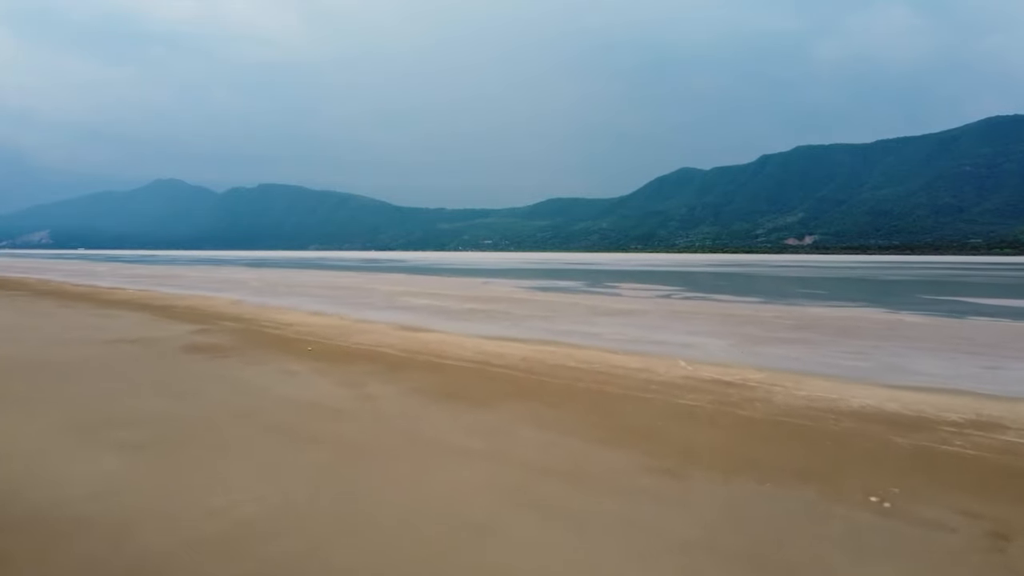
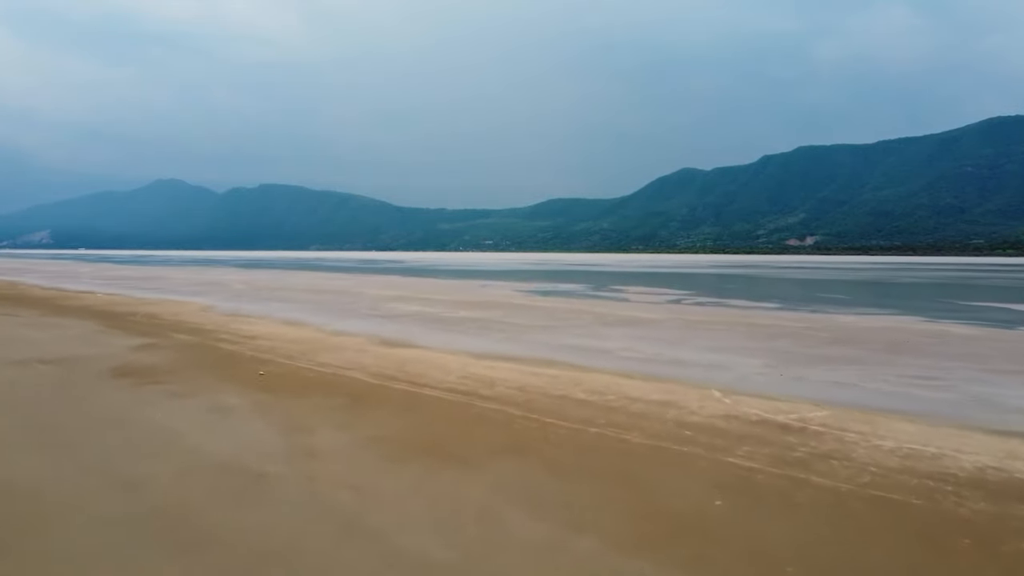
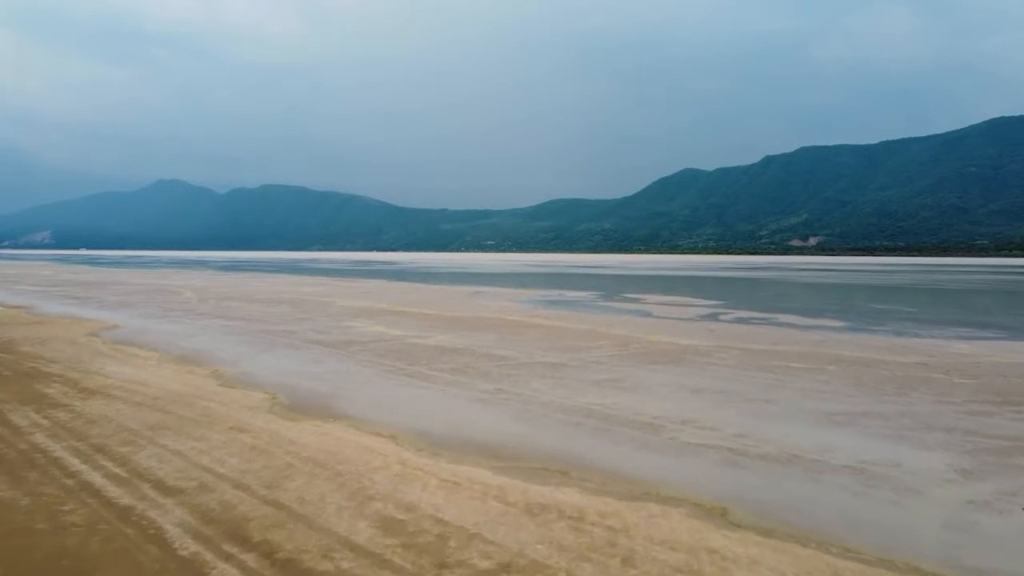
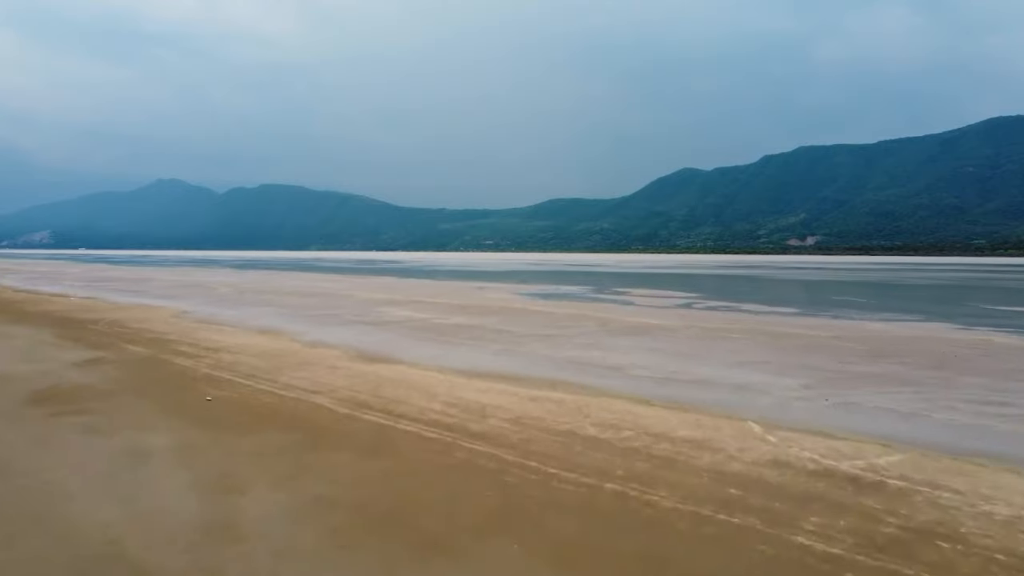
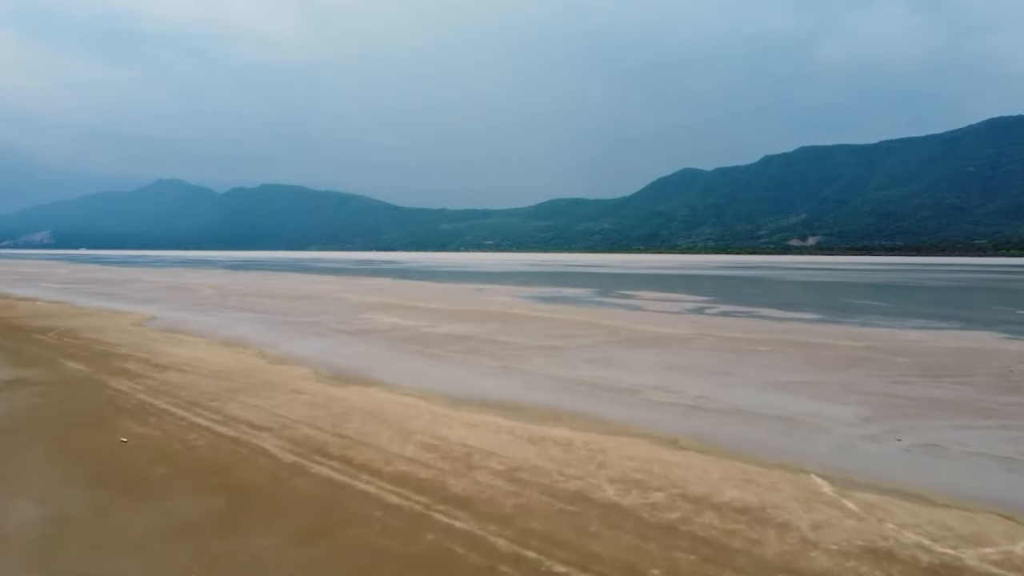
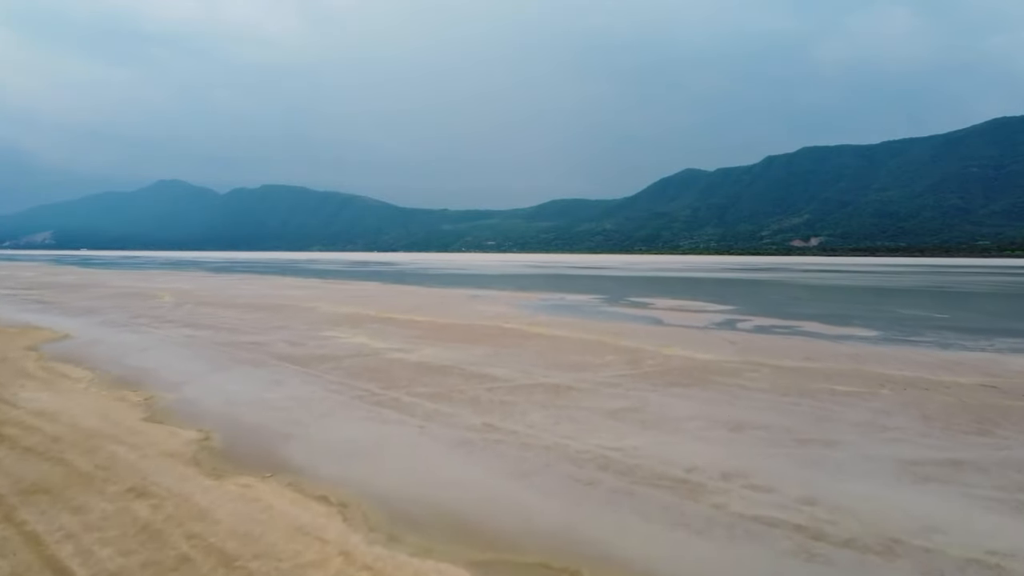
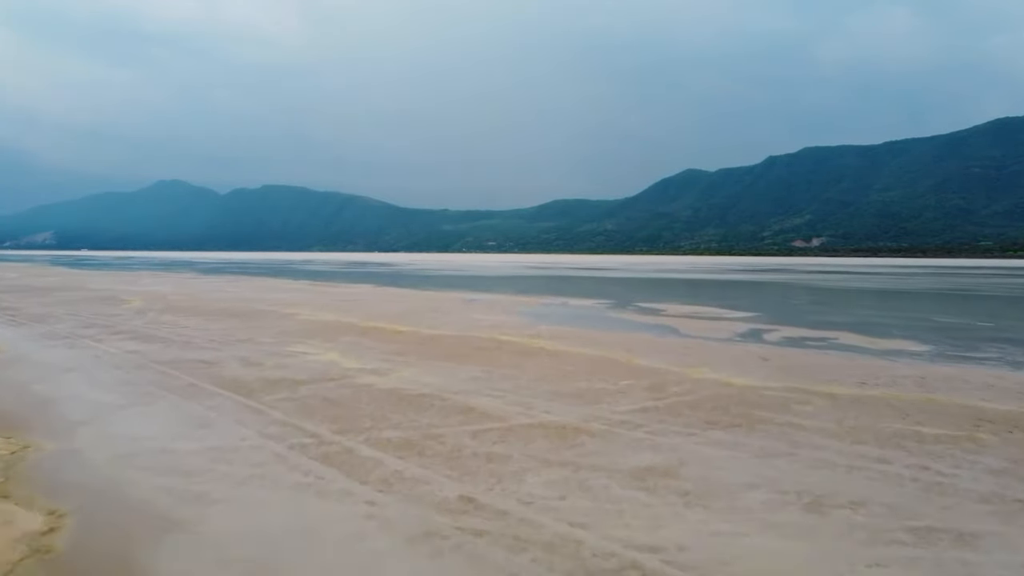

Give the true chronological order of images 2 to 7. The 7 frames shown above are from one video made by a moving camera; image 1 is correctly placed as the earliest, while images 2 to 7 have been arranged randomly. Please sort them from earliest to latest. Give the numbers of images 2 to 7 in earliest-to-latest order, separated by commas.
2, 4, 5, 3, 6, 7
